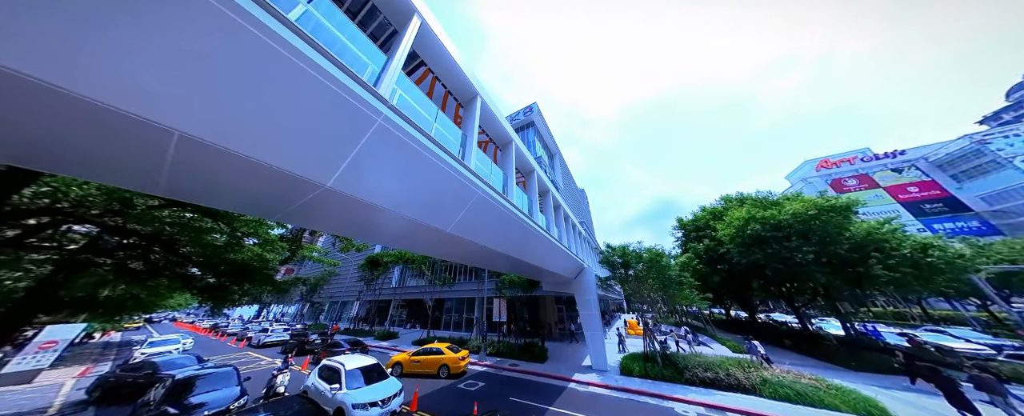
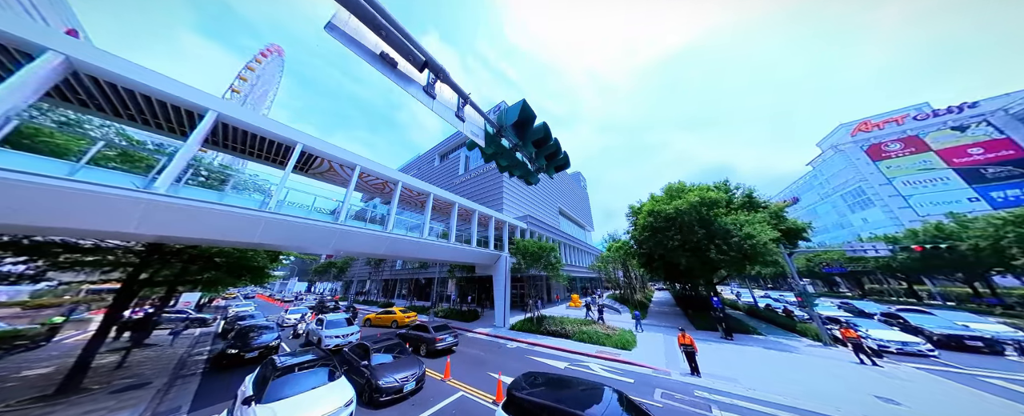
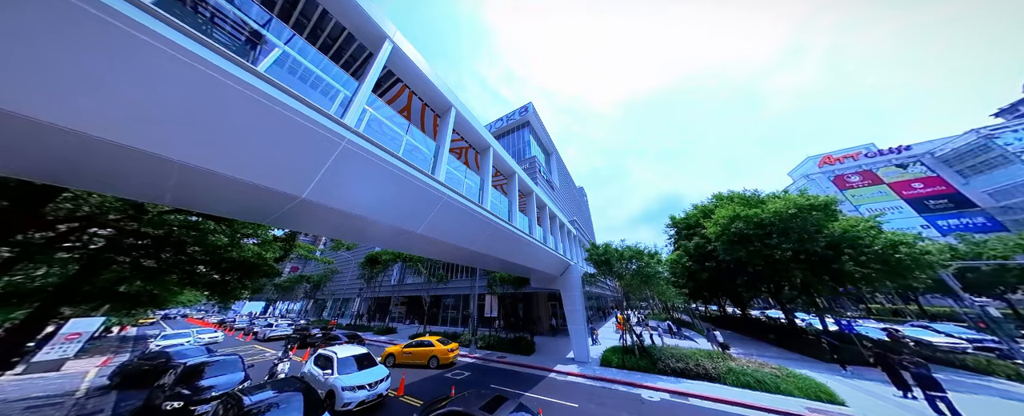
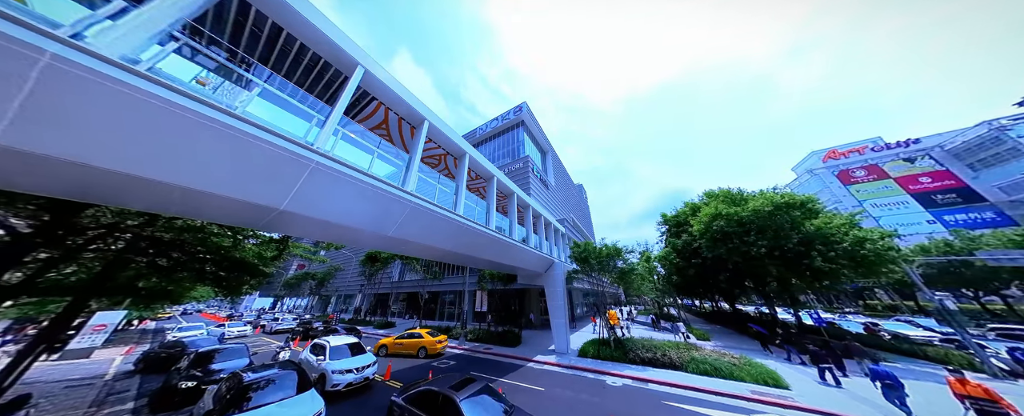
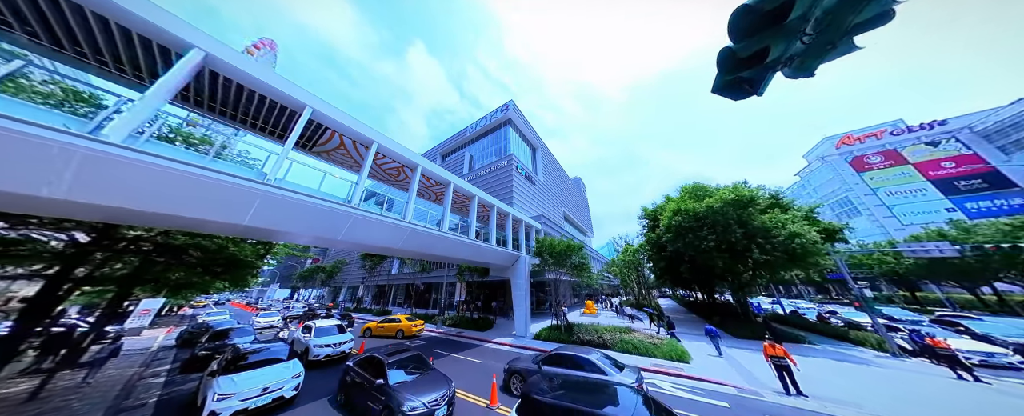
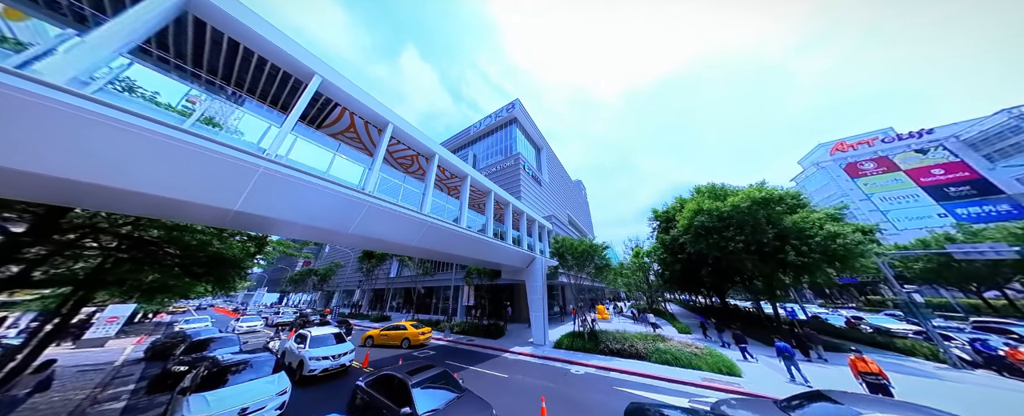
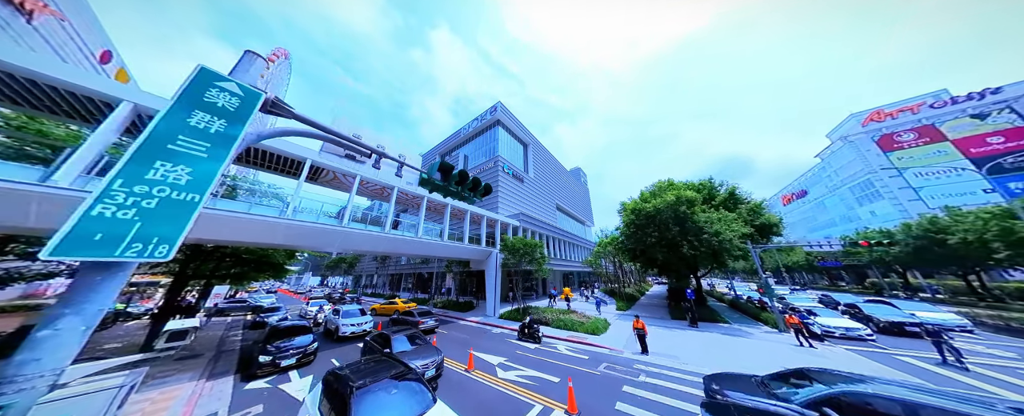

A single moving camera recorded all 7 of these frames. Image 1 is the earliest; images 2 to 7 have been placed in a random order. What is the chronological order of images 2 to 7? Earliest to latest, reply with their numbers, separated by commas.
3, 4, 6, 5, 2, 7
